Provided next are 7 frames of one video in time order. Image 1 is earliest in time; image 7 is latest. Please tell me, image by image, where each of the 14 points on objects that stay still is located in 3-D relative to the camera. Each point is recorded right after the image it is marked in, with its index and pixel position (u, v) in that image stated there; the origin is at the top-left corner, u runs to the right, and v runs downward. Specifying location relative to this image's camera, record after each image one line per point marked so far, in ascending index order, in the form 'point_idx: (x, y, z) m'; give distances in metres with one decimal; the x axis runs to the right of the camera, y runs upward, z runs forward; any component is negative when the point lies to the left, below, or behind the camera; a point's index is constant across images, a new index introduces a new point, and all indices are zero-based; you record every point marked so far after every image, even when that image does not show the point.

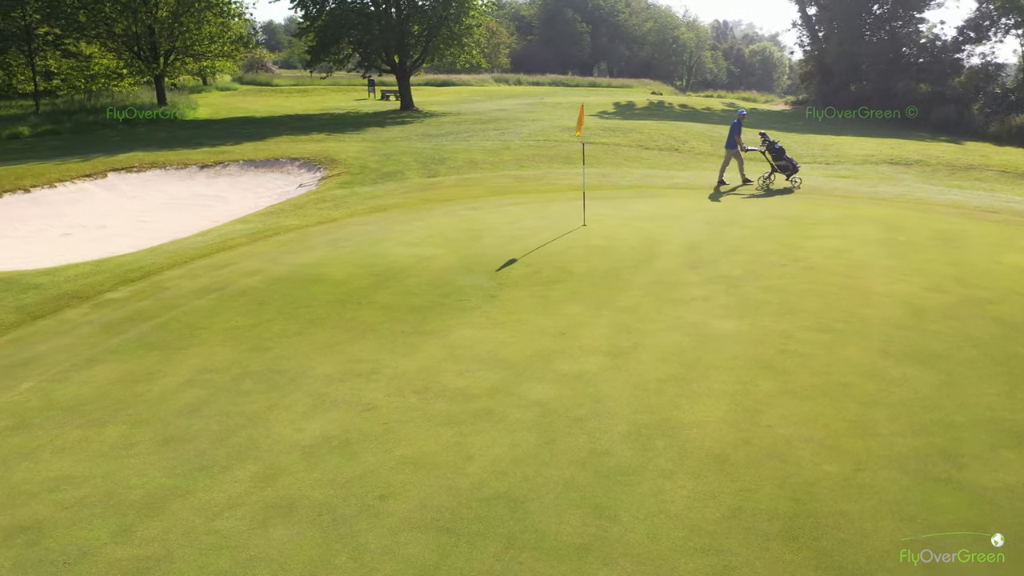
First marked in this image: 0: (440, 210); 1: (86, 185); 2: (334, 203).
0: (-1.2, +1.3, +13.3) m
1: (-8.5, +2.1, +16.6) m
2: (-3.0, +1.4, +14.0) m
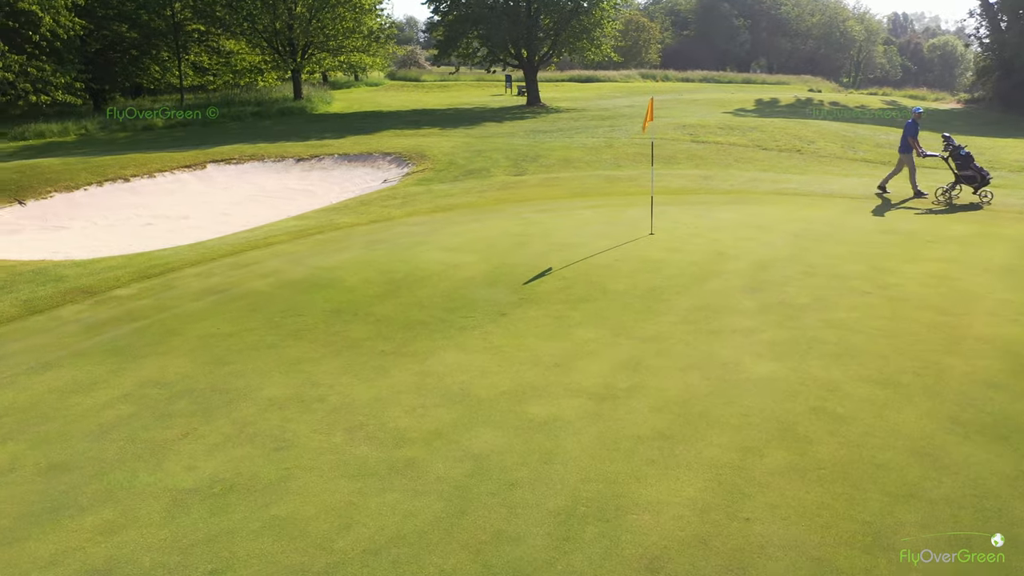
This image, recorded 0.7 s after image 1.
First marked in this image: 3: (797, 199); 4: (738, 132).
0: (-0.1, +1.1, +12.4) m
1: (-6.7, +2.3, +16.9) m
2: (-1.8, +1.4, +13.4) m
3: (+4.5, +1.4, +13.1) m
4: (+5.3, +3.7, +19.4) m
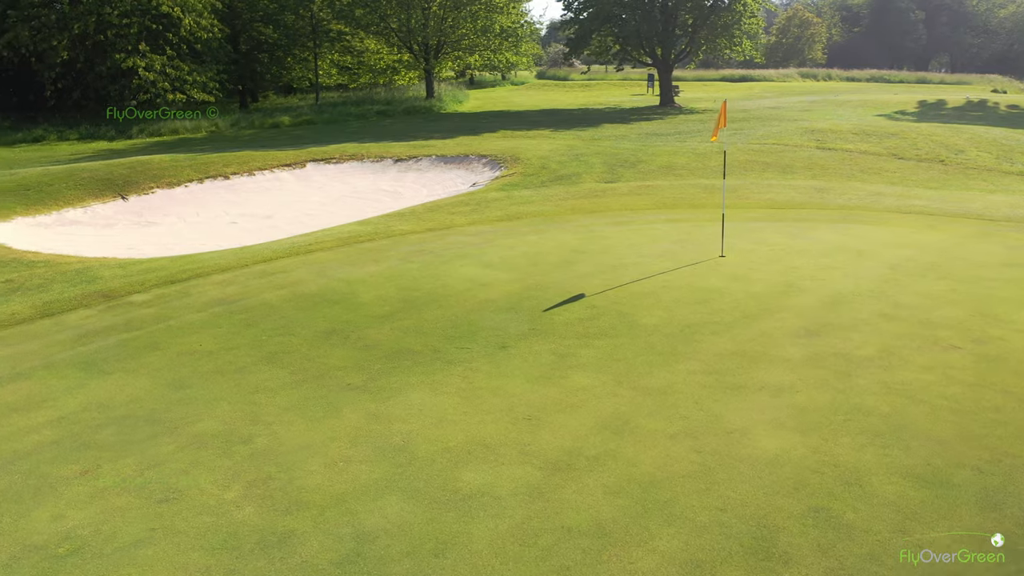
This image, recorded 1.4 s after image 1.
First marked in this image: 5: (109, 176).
0: (+0.9, +0.9, +11.4) m
1: (-4.7, +2.3, +17.1) m
2: (-0.6, +1.2, +12.7) m
3: (+5.5, +0.9, +11.3) m
4: (+7.6, +3.1, +17.3) m
5: (-7.8, +2.1, +15.9) m
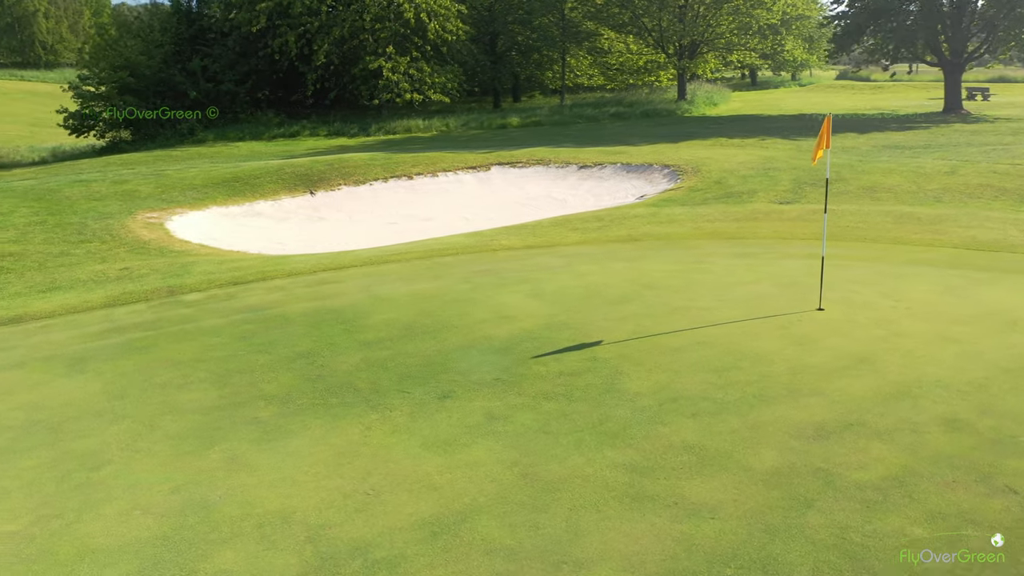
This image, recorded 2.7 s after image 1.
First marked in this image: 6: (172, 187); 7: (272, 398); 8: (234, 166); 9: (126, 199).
0: (+2.2, +0.5, +9.9) m
1: (-1.0, +2.3, +17.1) m
2: (+1.3, +0.9, +11.6) m
3: (+6.5, +0.1, +8.2) m
4: (+10.7, +2.0, +13.1) m
5: (-4.2, +2.4, +17.1) m
6: (-6.6, +2.0, +16.1) m
7: (-1.7, -0.8, +5.9) m
8: (-6.1, +2.7, +18.2) m
9: (-6.9, +1.6, +15.0) m
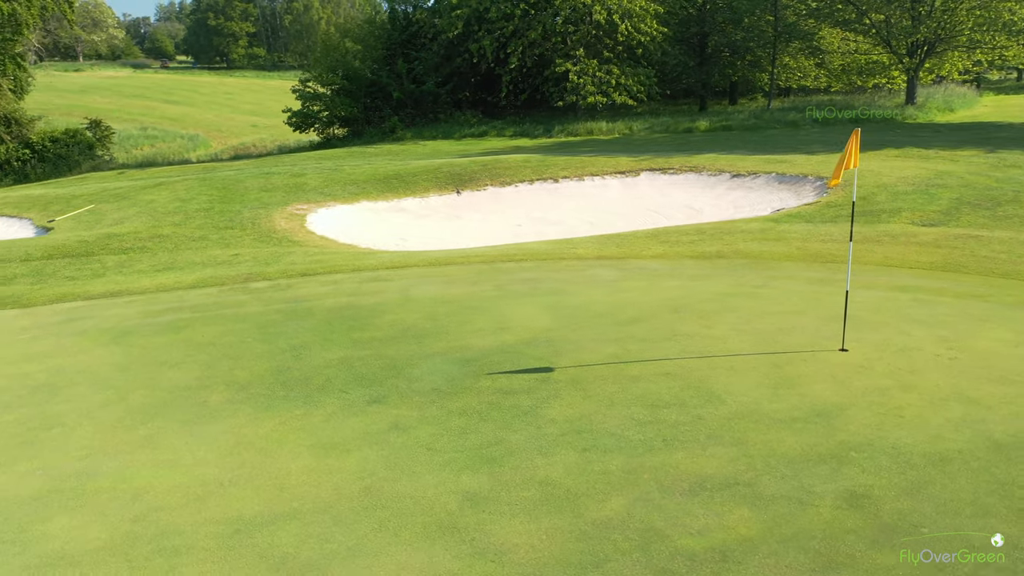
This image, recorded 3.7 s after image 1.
0: (+2.8, +0.2, +9.0) m
1: (+2.0, +2.2, +16.9) m
2: (+2.5, +0.7, +11.0) m
3: (+6.4, -0.5, +6.2) m
4: (+12.0, +1.0, +9.6) m
5: (-1.1, +2.5, +17.7) m
6: (-3.7, +2.2, +17.4) m
7: (-2.1, -0.7, +6.3) m
8: (-2.5, +2.9, +19.4) m
9: (-4.4, +1.9, +16.5) m
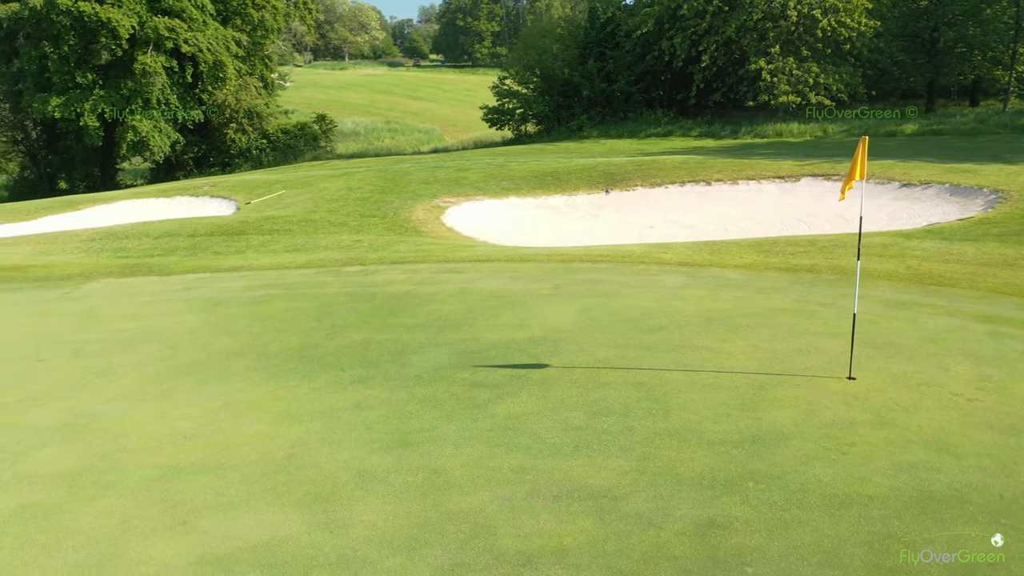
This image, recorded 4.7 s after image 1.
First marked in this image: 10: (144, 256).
0: (+3.4, 0.0, +8.3) m
1: (+5.0, +2.0, +16.0) m
2: (+3.7, +0.5, +10.2) m
3: (+6.1, -0.9, +4.6) m
4: (+12.4, +0.2, +6.4) m
5: (+2.2, +2.5, +17.7) m
6: (-0.3, +2.4, +18.1) m
7: (-2.1, -0.6, +7.1) m
8: (+1.3, +3.0, +19.7) m
9: (-1.3, +2.2, +17.5) m
10: (-5.1, +0.4, +11.6) m
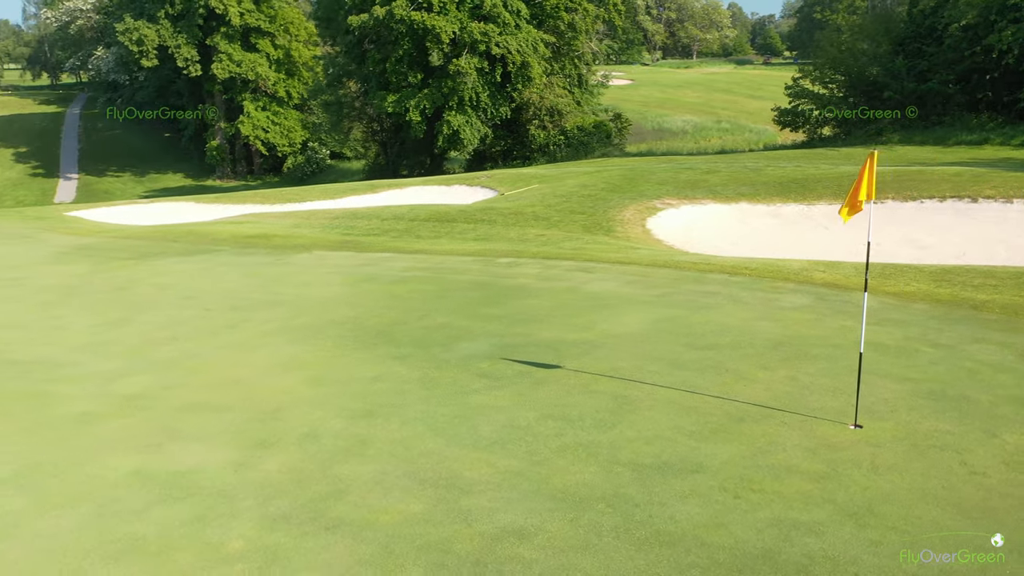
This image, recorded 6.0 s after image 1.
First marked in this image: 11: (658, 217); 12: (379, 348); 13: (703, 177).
0: (+4.1, -0.4, +7.0) m
1: (+8.7, +1.3, +13.4) m
2: (+5.2, 0.0, +8.6) m
3: (+4.9, -1.5, +2.5) m
4: (+11.6, -1.0, +1.7) m
5: (+6.9, +2.1, +16.0) m
6: (+4.8, +2.3, +17.4) m
7: (-1.5, -0.4, +8.0) m
8: (+6.9, +2.6, +18.2) m
9: (+3.6, +2.1, +17.2) m
10: (-2.4, +0.9, +13.3) m
11: (+2.6, +1.3, +14.7) m
12: (-1.2, -0.5, +7.3) m
13: (+4.2, +2.4, +18.1) m
